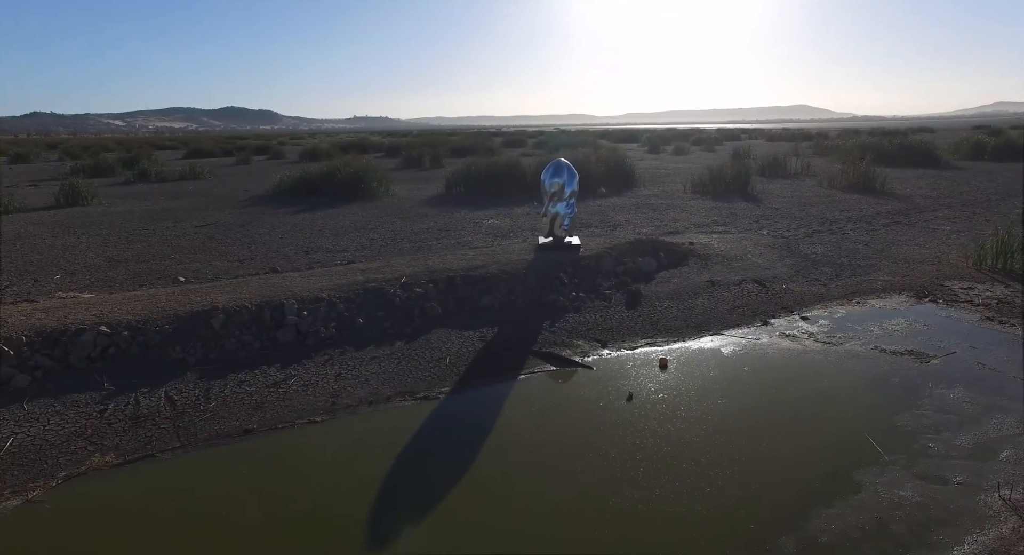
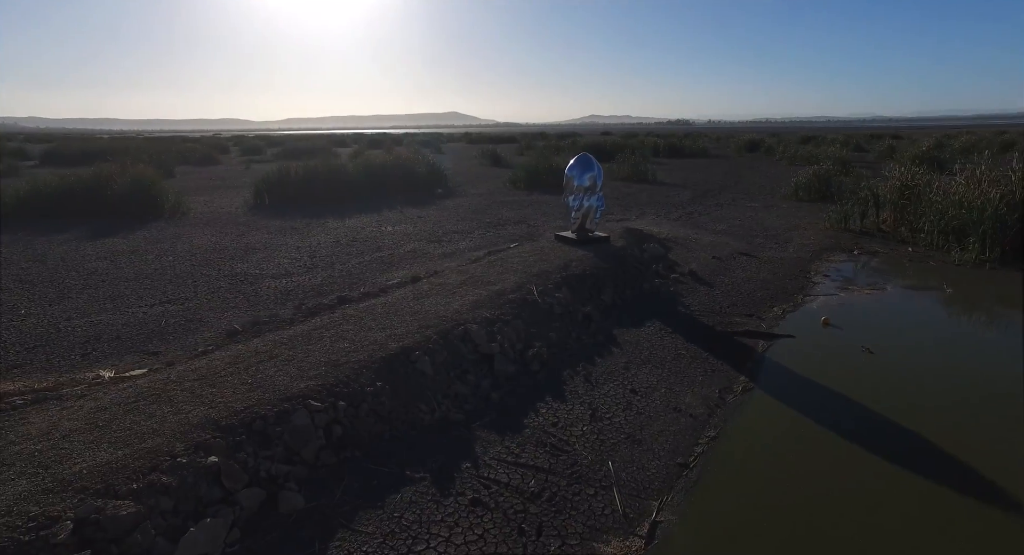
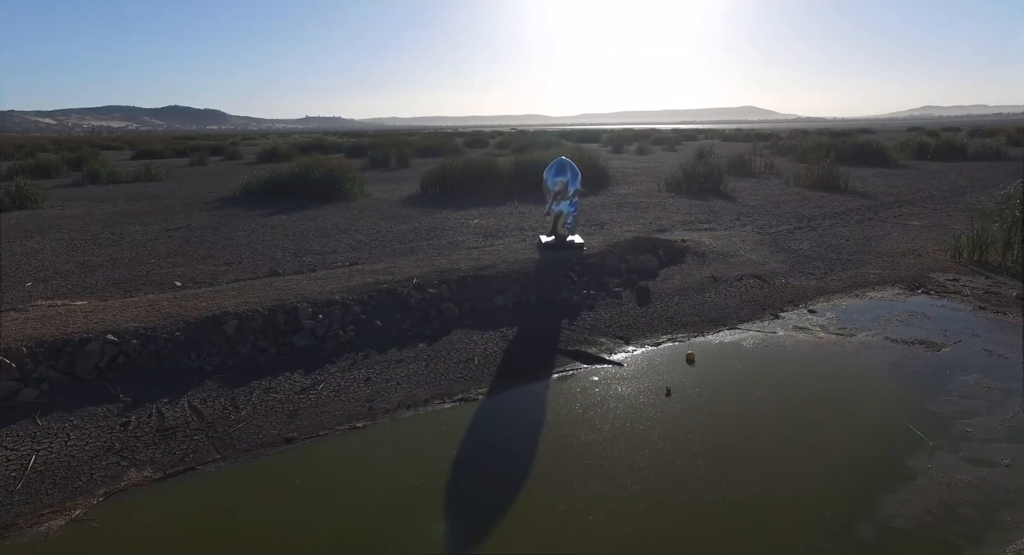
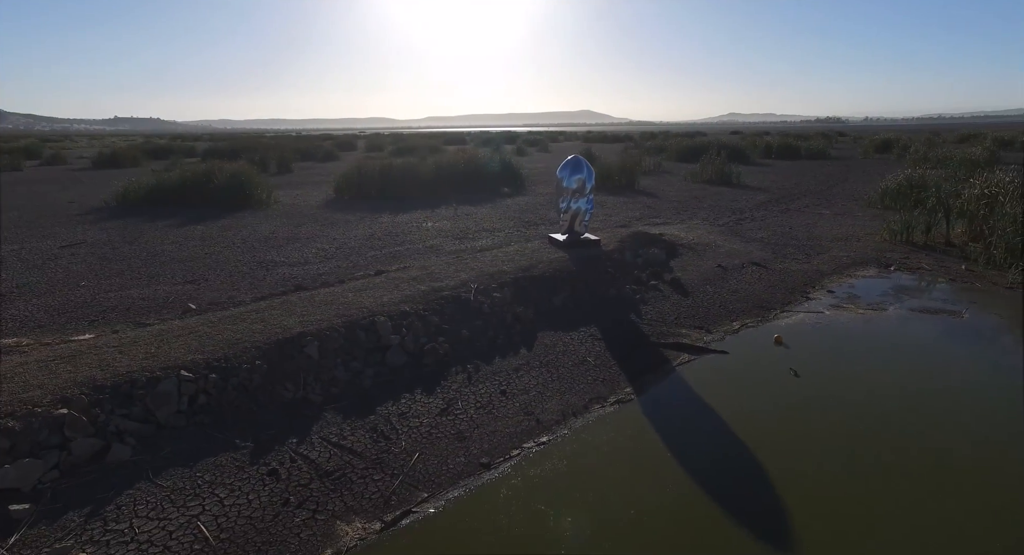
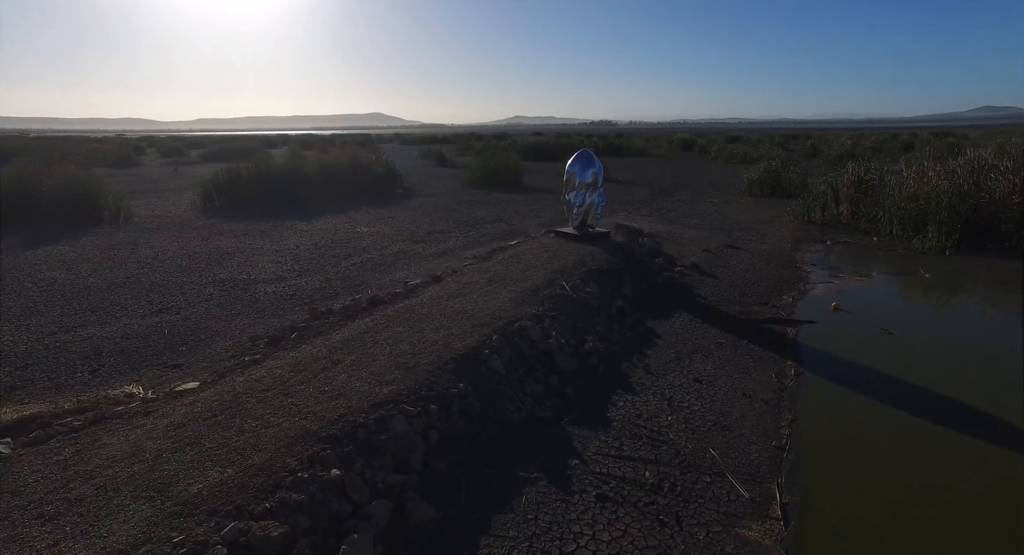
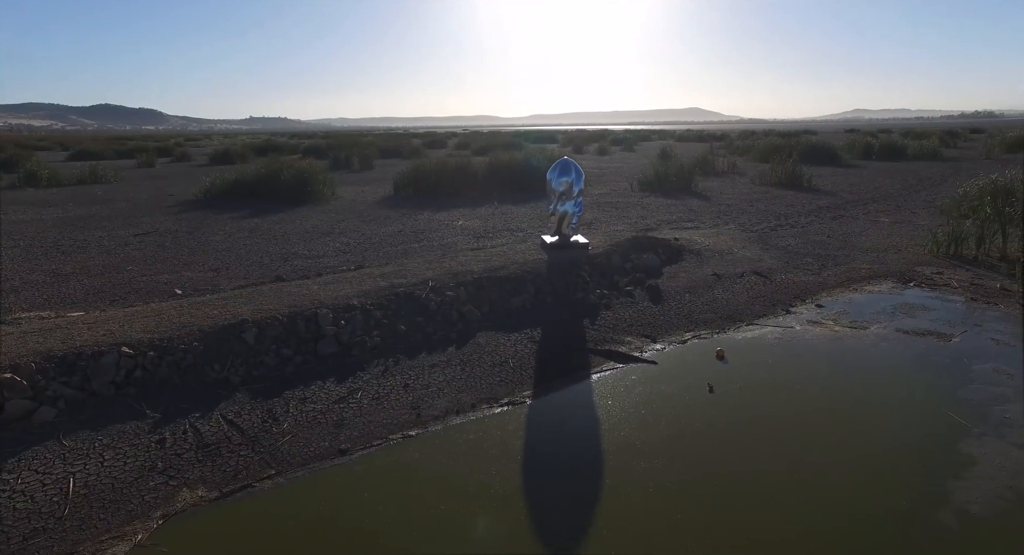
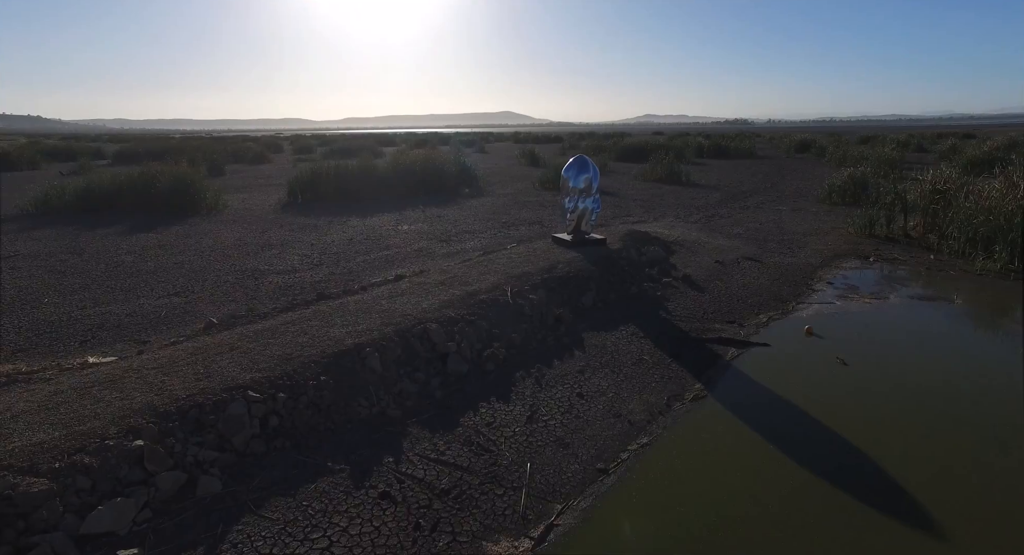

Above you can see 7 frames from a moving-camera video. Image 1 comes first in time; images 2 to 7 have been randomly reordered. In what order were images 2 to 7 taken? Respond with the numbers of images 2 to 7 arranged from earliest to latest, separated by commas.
3, 6, 4, 7, 2, 5
